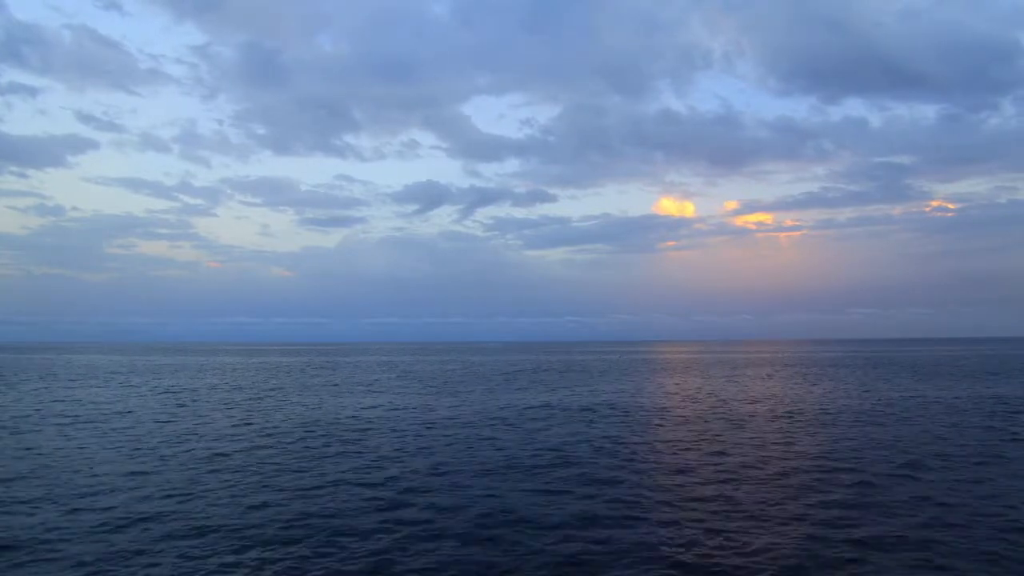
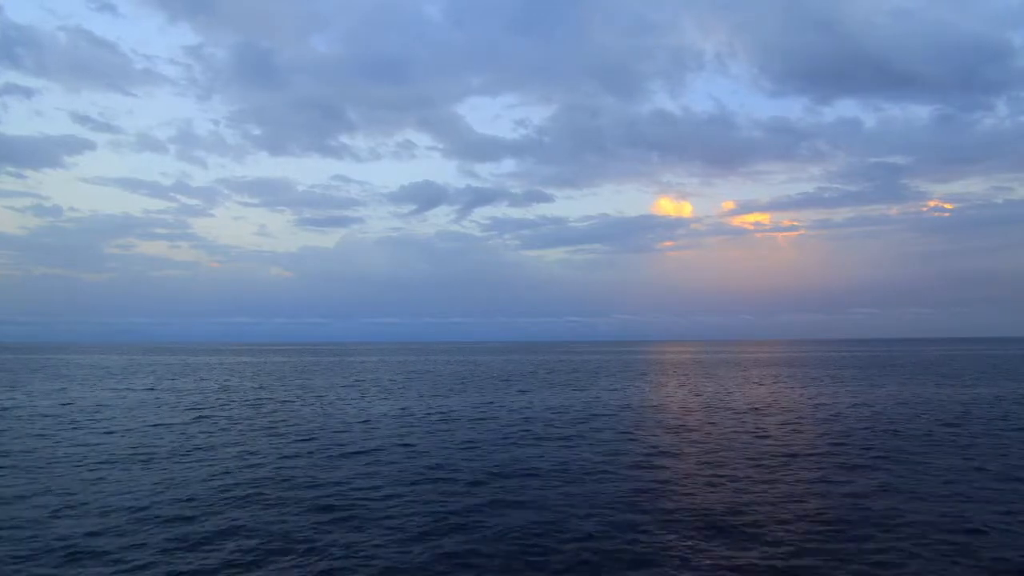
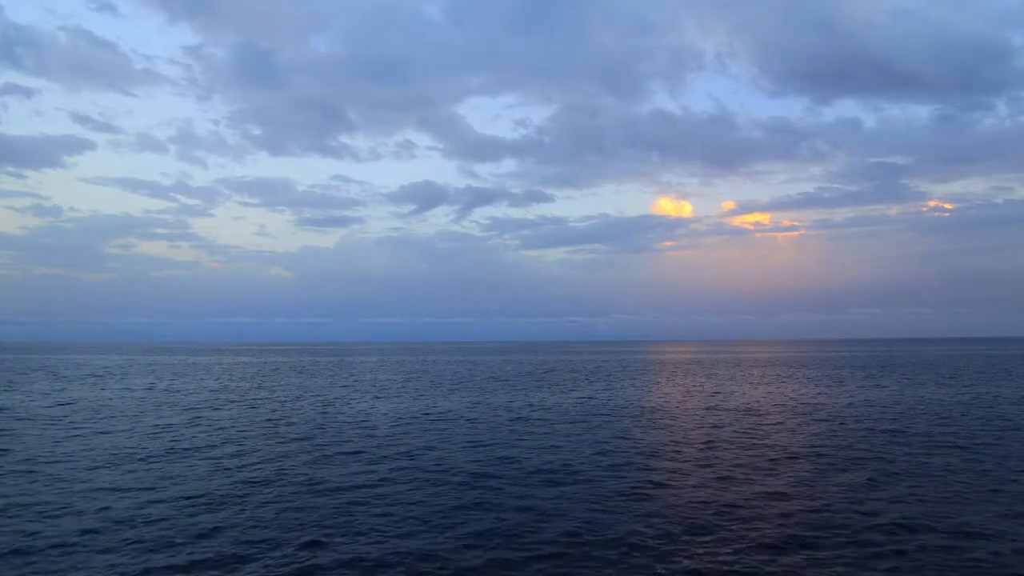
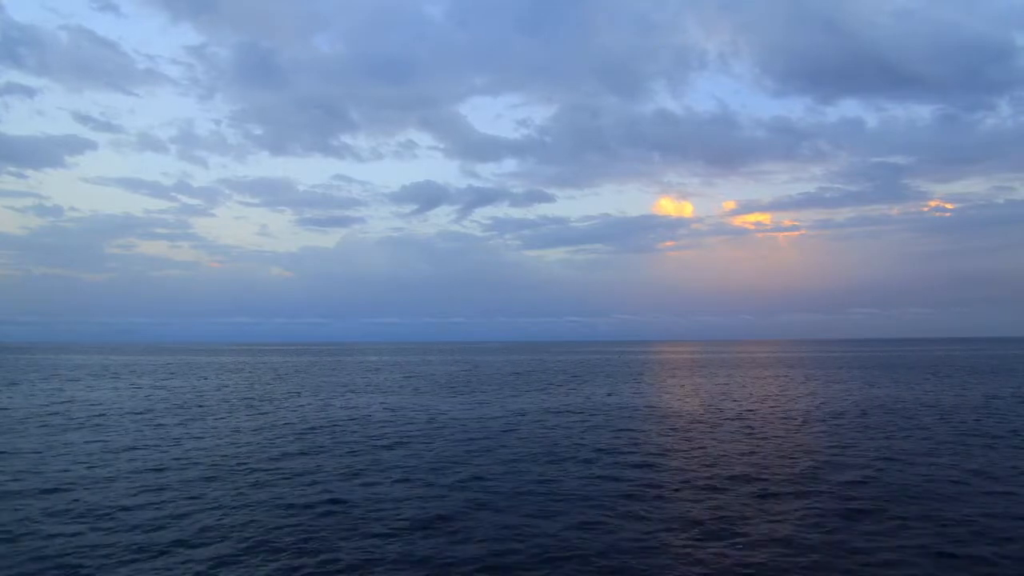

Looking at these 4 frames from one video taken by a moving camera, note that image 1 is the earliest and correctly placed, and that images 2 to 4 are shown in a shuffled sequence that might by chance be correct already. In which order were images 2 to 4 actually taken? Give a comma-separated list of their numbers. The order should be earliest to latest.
4, 3, 2
